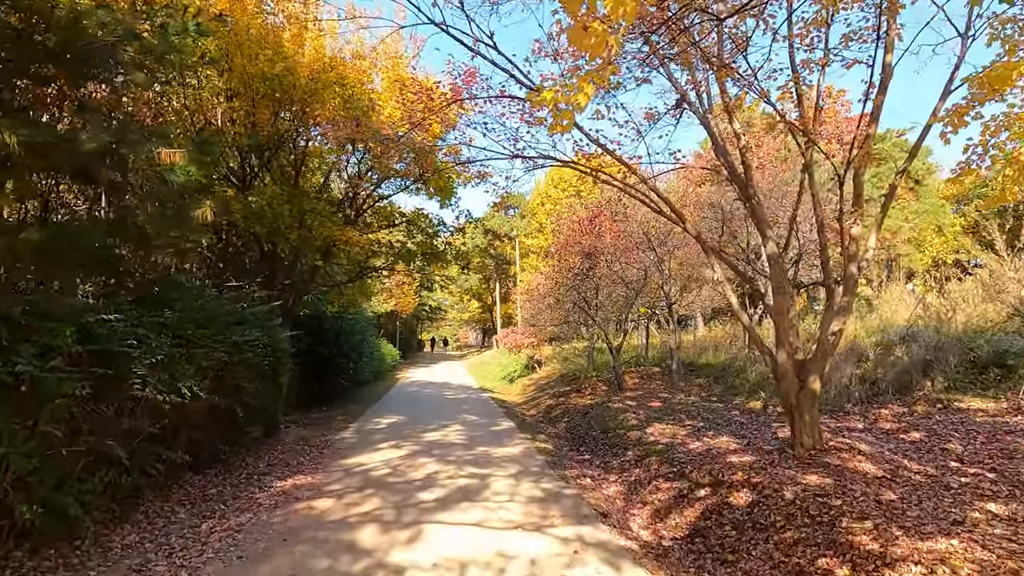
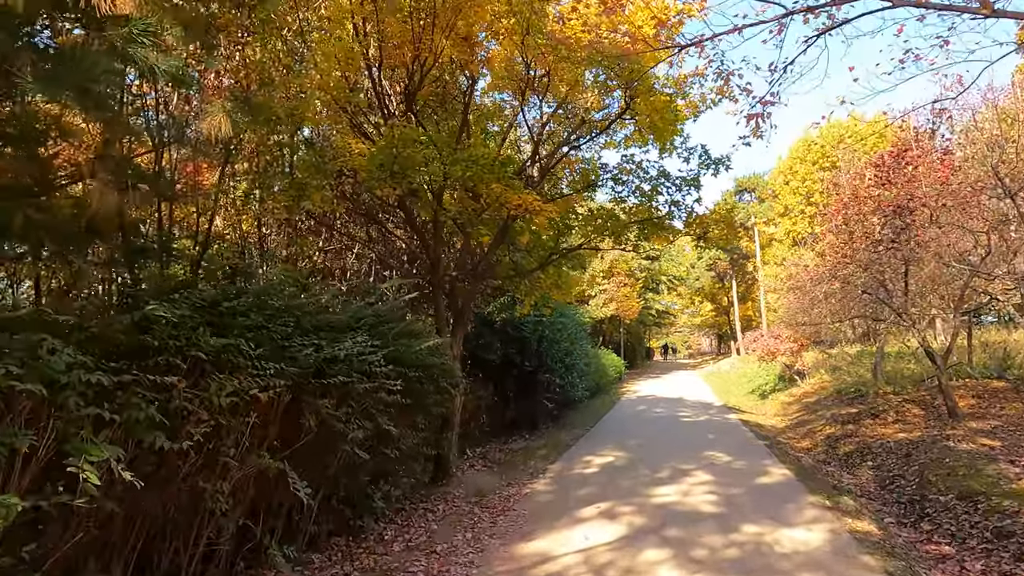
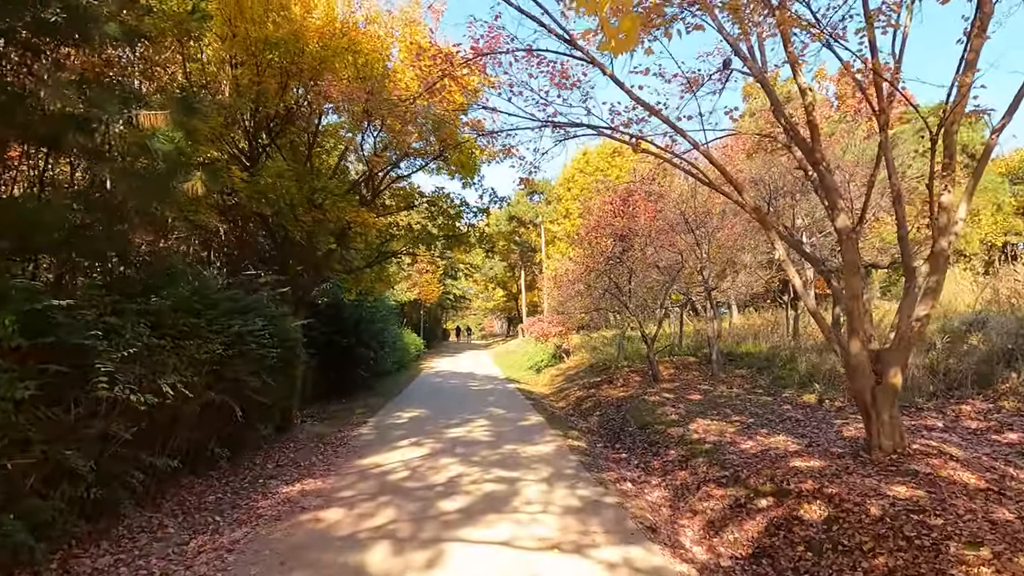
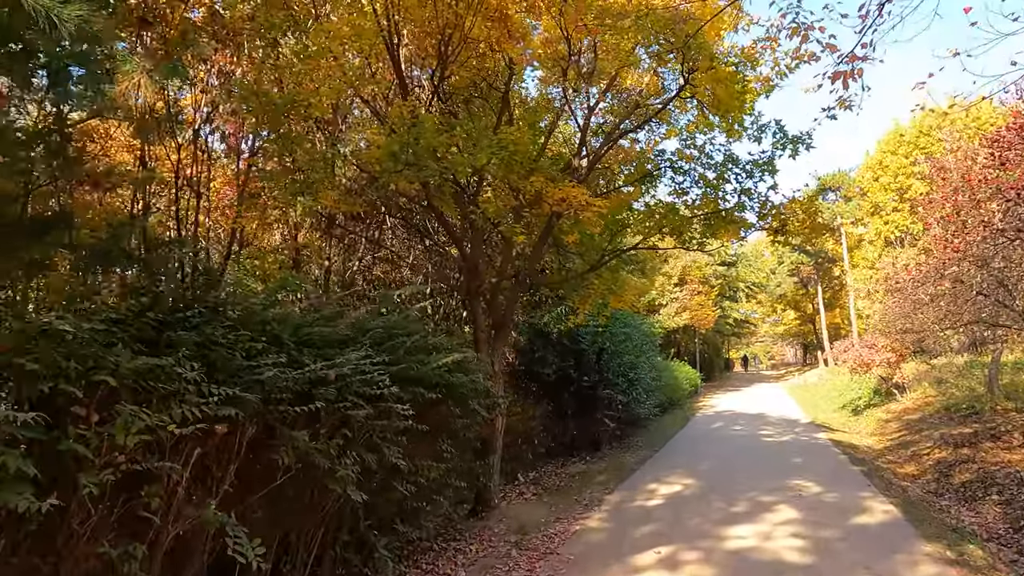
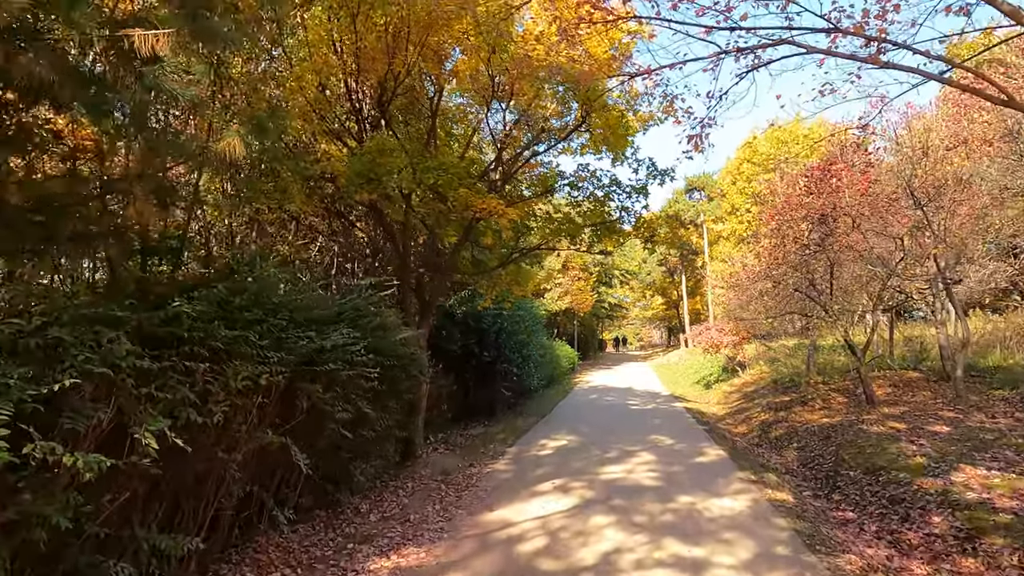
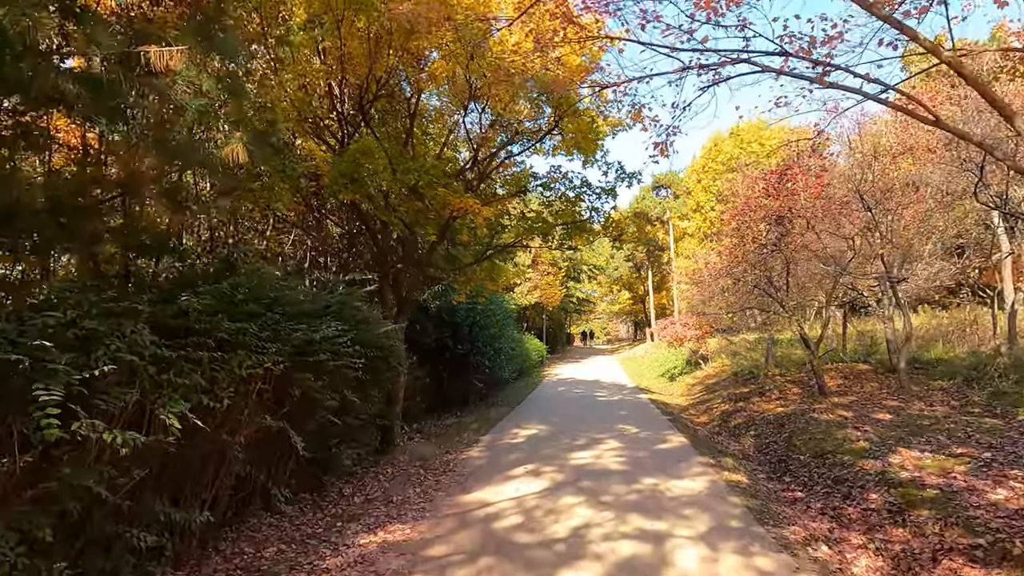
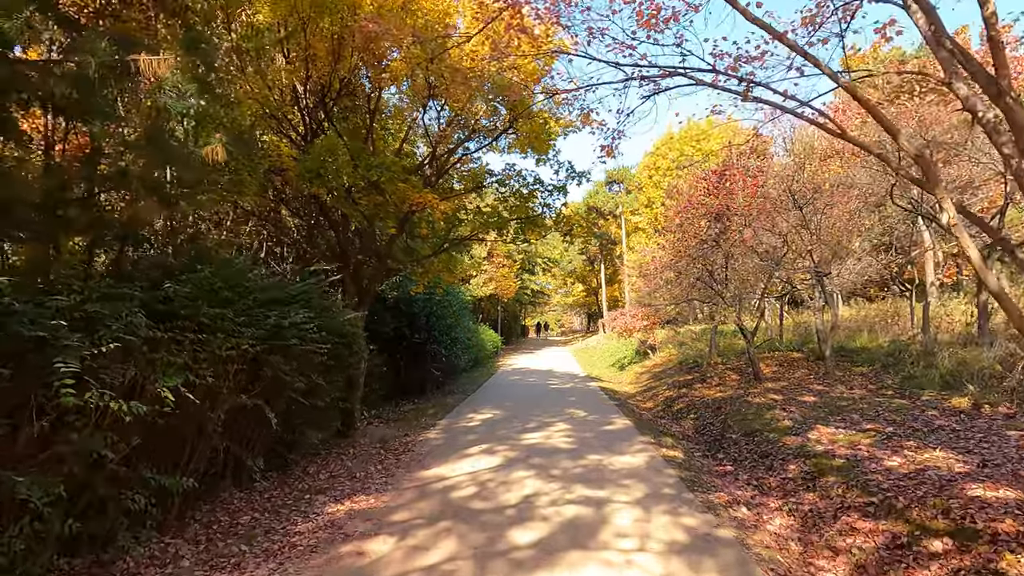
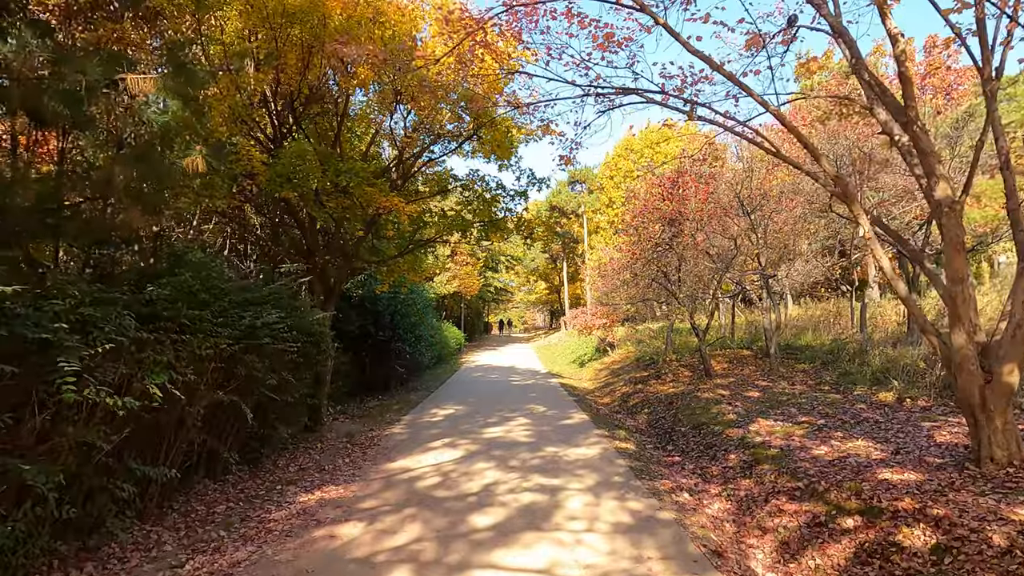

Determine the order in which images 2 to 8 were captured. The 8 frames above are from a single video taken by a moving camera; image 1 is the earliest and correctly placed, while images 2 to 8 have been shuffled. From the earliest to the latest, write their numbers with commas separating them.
3, 8, 7, 6, 5, 2, 4
